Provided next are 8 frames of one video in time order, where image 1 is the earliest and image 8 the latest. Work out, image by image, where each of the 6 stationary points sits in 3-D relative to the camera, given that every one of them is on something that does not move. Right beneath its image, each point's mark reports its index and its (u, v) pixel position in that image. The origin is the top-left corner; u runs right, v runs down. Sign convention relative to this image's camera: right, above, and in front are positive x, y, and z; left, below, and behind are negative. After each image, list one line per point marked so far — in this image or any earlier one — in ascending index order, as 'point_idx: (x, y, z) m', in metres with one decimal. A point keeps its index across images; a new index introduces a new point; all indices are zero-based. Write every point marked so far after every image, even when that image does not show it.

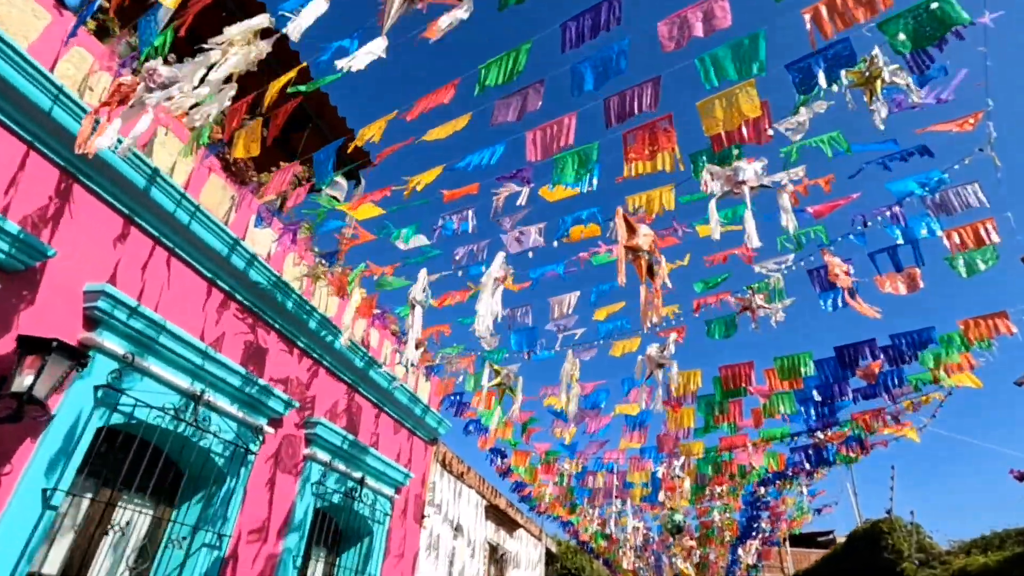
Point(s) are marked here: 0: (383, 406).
0: (-1.6, -1.5, +6.9) m
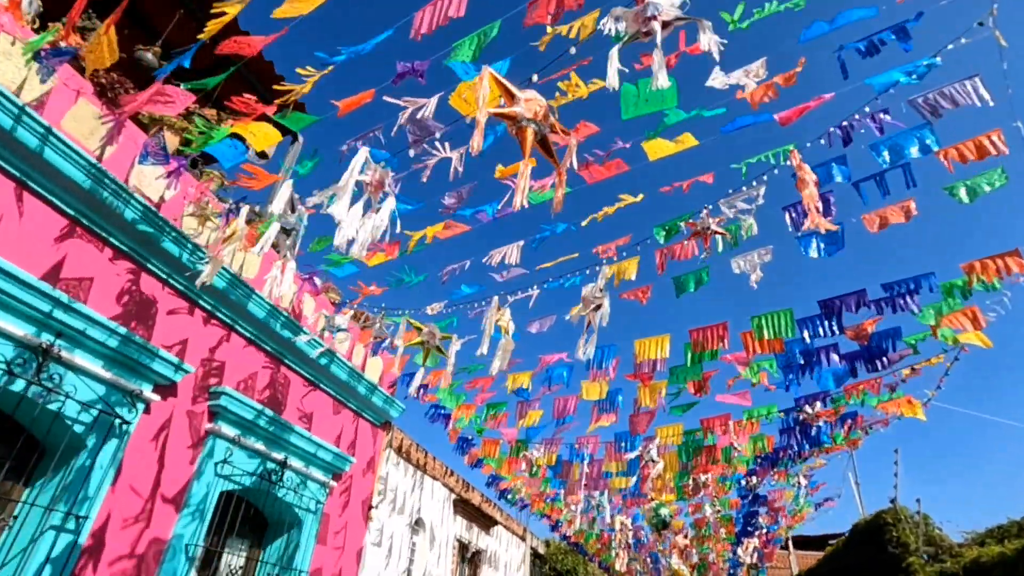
0: (-2.2, -1.0, +6.2) m
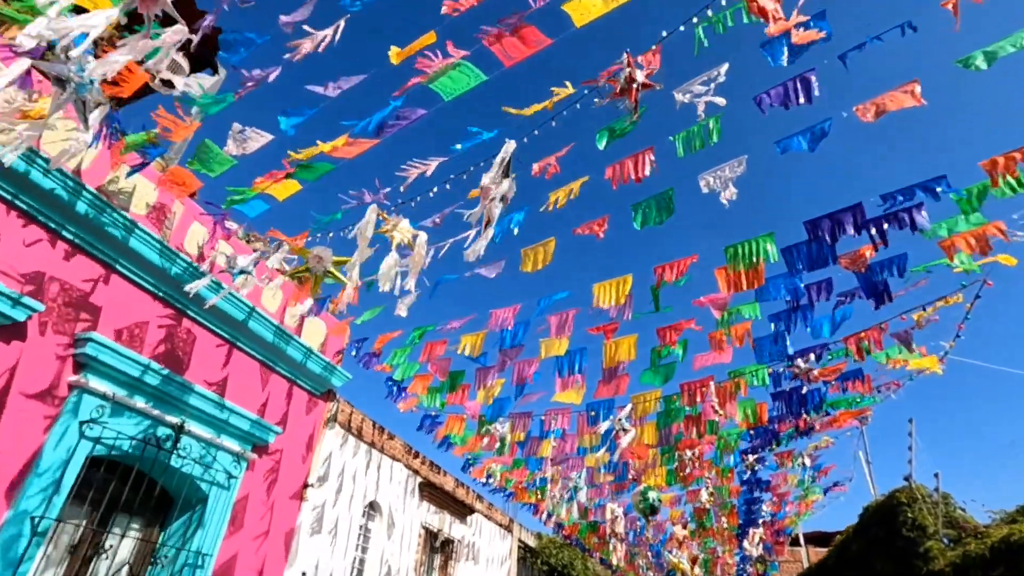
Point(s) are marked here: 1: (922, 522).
0: (-2.7, -0.5, +5.4) m
1: (+4.8, -2.7, +6.5) m
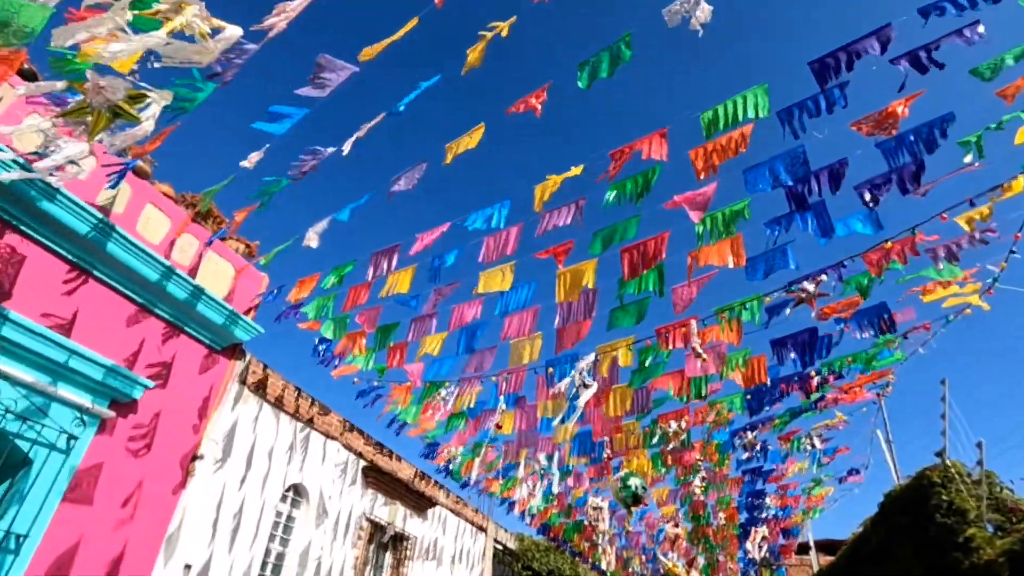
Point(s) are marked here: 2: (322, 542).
0: (-3.3, +0.2, +4.3) m
1: (+4.2, -2.0, +5.3) m
2: (-2.2, -2.9, +6.4) m
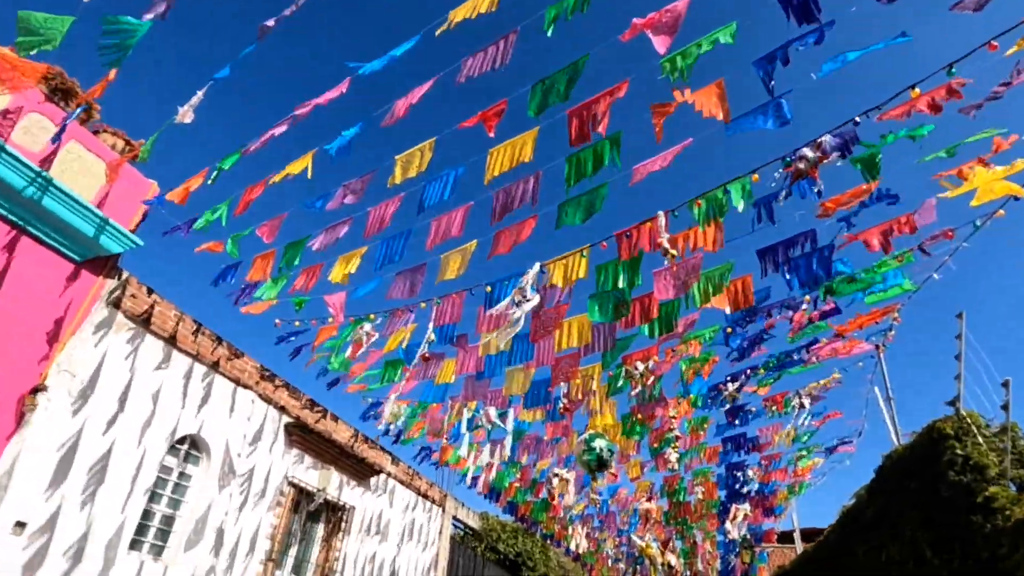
0: (-3.8, +1.0, +3.2) m
1: (+3.7, -1.4, +4.4) m
2: (-2.8, -2.1, +5.4) m
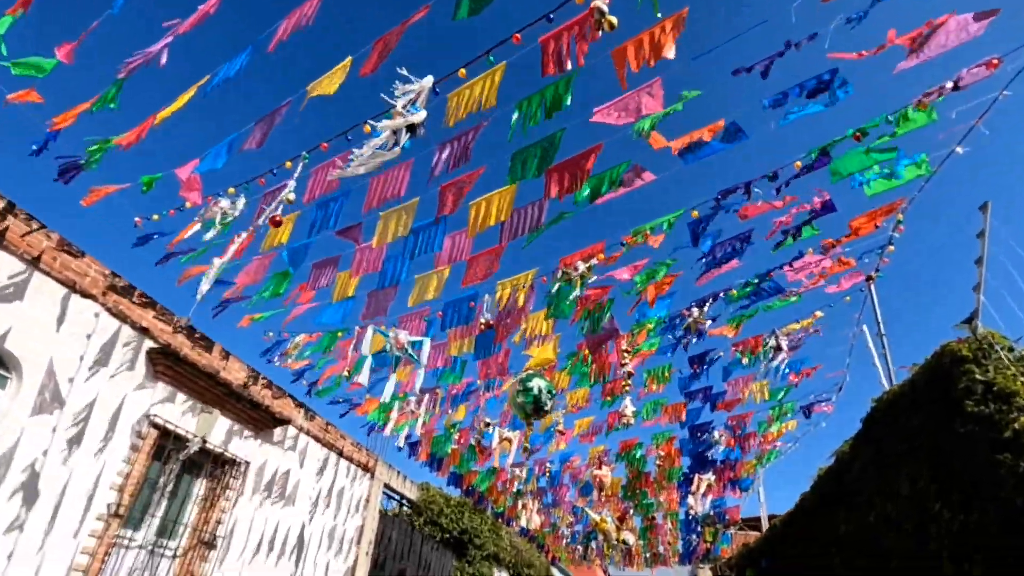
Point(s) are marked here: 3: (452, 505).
0: (-4.3, +1.9, +1.9) m
1: (+3.0, -0.6, +3.4) m
2: (-3.5, -1.1, +4.2) m
3: (-1.3, -4.4, +11.3) m
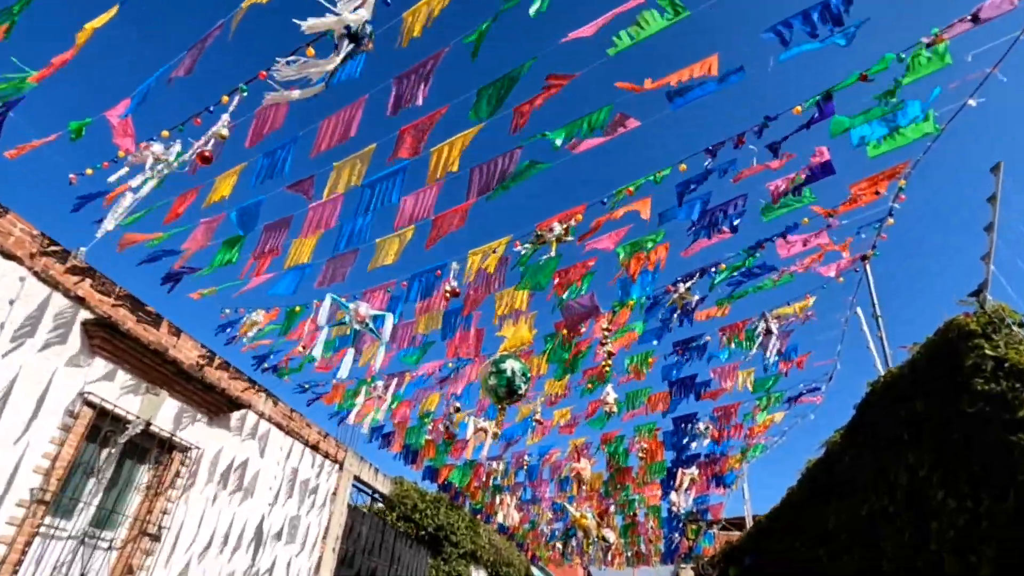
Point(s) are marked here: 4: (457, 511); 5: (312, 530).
0: (-4.4, +2.2, +1.4) m
1: (+2.8, -0.4, +3.1) m
2: (-3.7, -0.9, +3.7) m
3: (-1.7, -4.2, +10.9) m
4: (-1.2, -4.6, +11.5) m
5: (-2.6, -3.2, +7.3) m
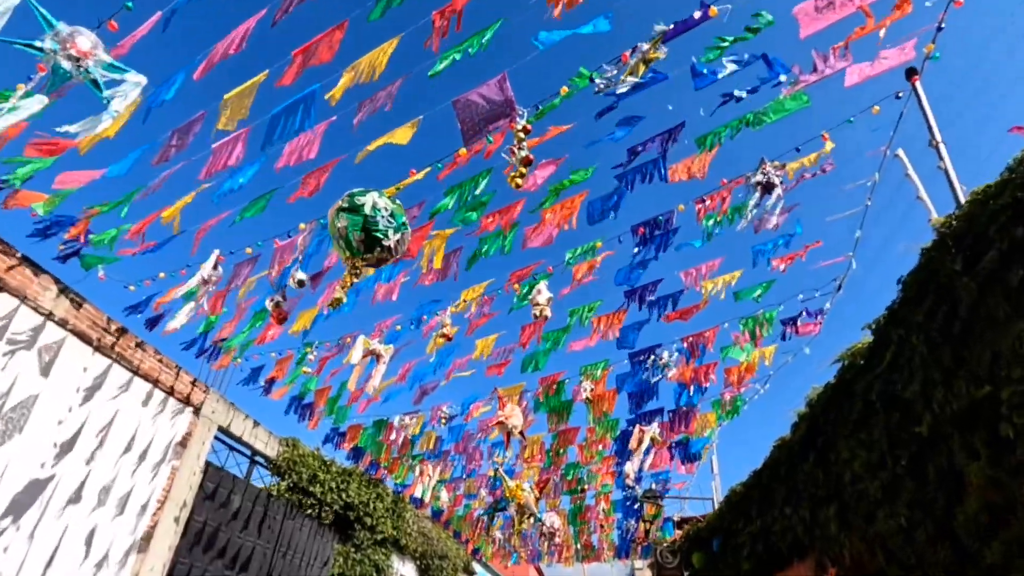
0: (-4.8, +3.5, -0.6) m
1: (+2.2, +0.6, +1.5) m
2: (-4.4, +0.4, +1.7) m
3: (-2.9, -3.0, +9.0) m
4: (-2.4, -3.4, +9.6) m
5: (-3.6, -1.9, +5.4) m
